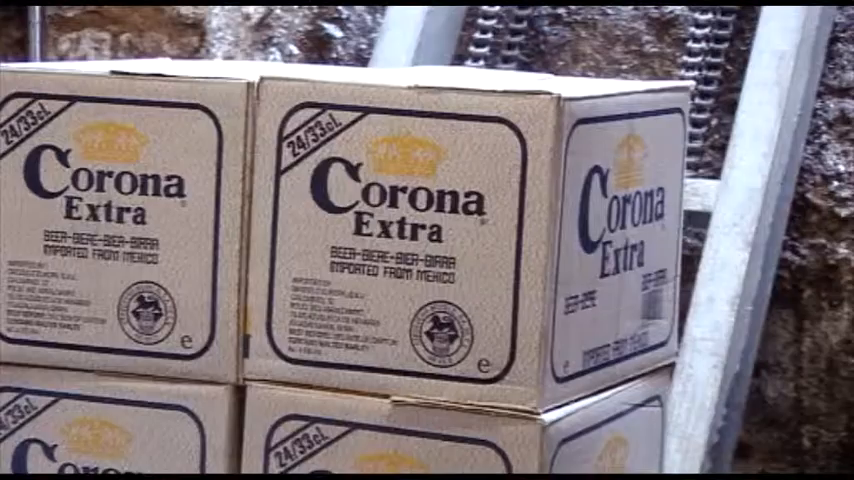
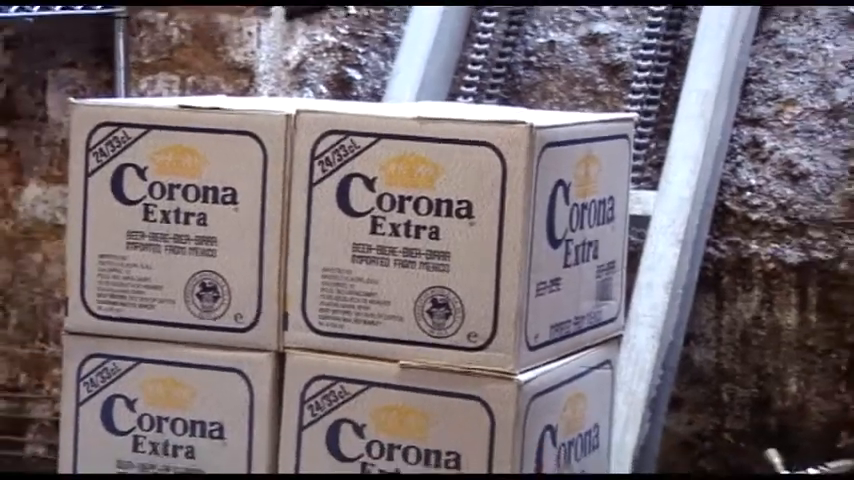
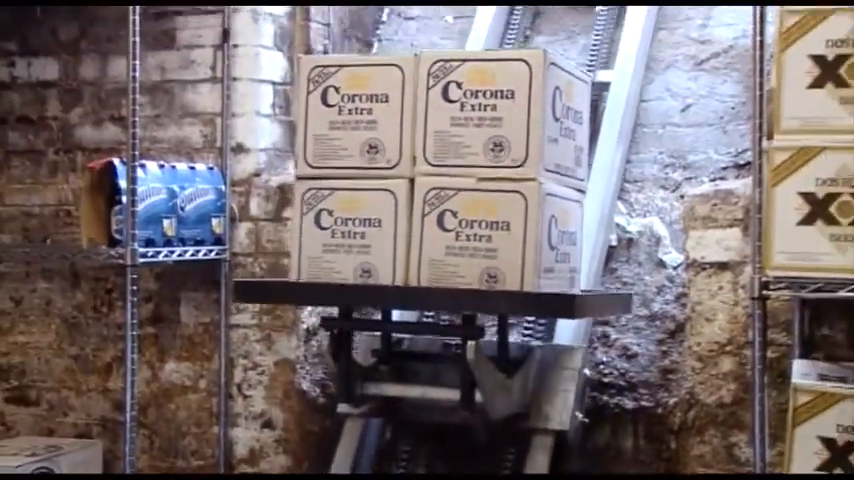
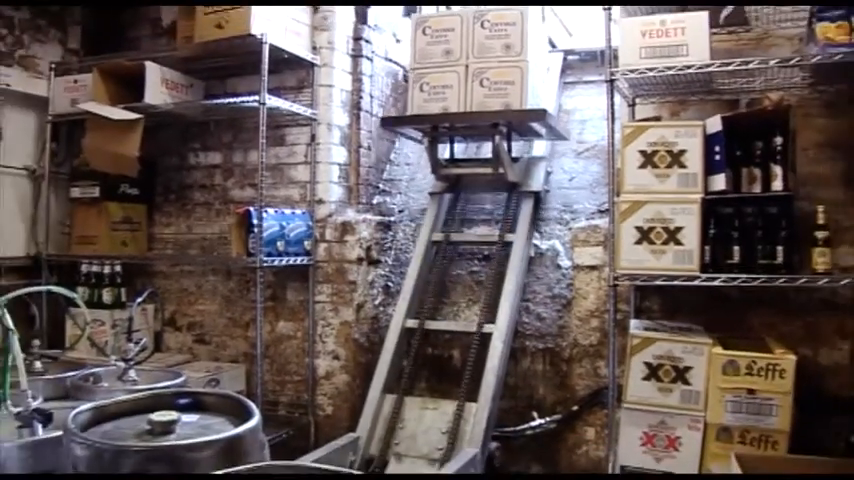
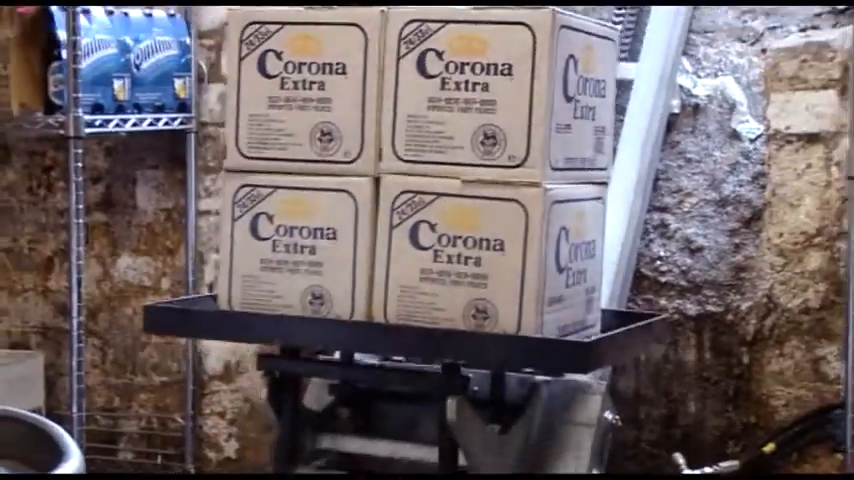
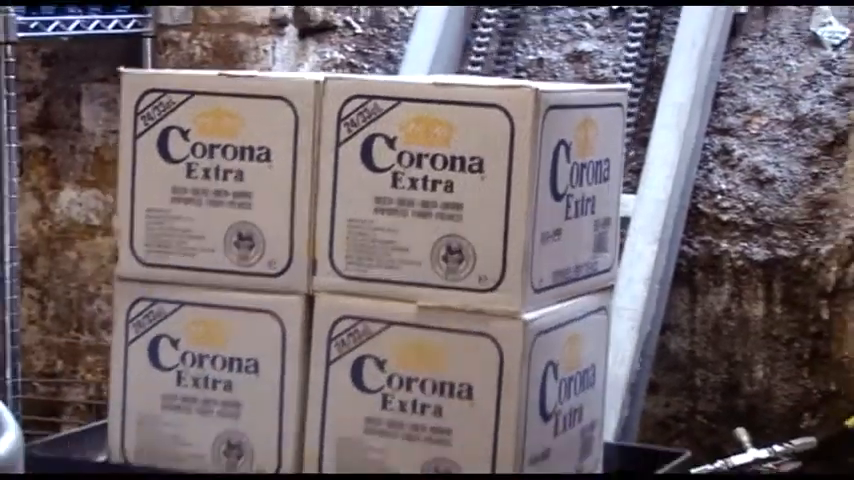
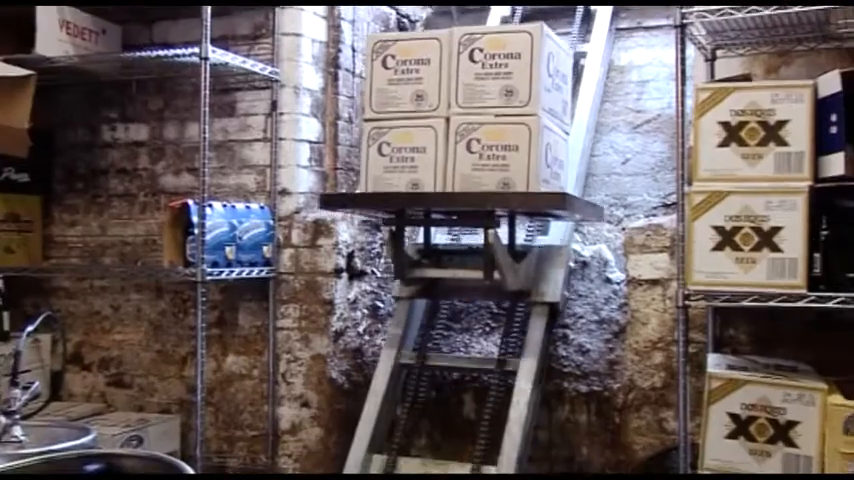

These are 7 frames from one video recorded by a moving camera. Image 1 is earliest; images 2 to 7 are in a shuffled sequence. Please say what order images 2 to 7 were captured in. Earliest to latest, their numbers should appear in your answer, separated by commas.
2, 6, 5, 3, 7, 4
